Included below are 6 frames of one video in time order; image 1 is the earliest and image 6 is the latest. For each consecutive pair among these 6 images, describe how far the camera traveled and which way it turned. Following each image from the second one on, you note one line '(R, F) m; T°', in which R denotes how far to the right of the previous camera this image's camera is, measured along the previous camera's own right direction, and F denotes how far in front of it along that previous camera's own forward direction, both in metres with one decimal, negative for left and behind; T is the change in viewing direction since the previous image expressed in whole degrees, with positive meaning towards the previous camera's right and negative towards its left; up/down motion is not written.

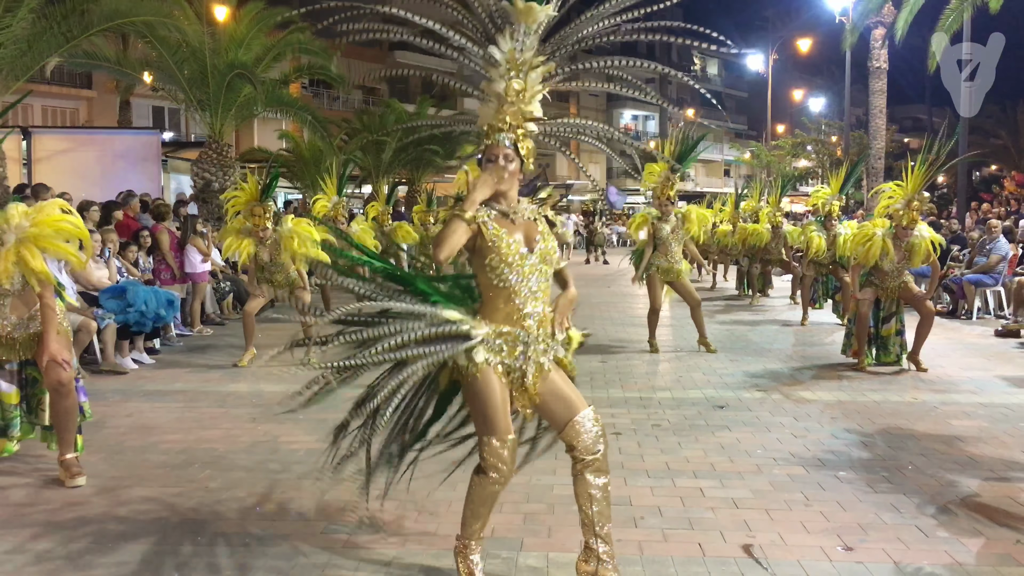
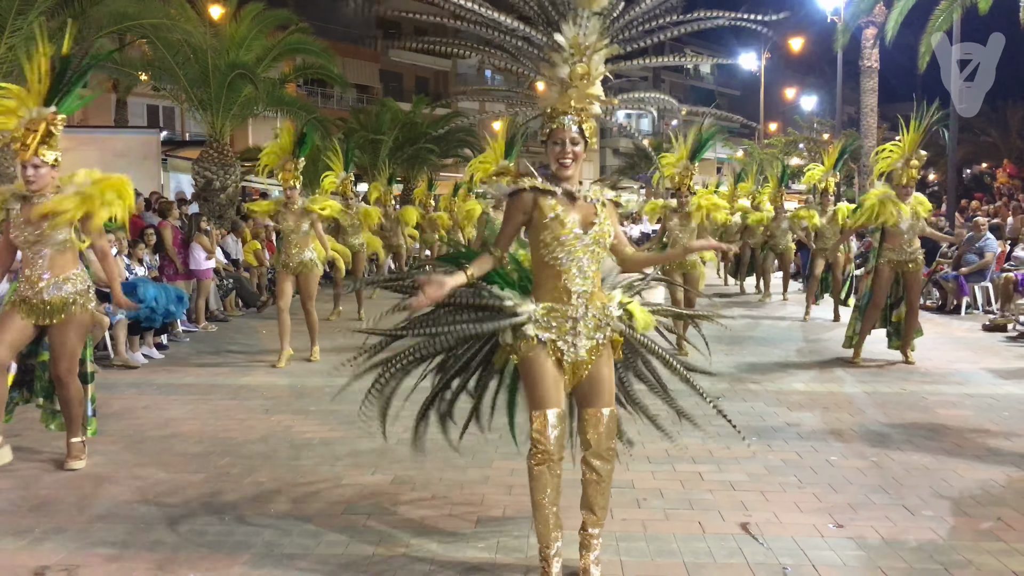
(-0.1, -0.2) m; 0°
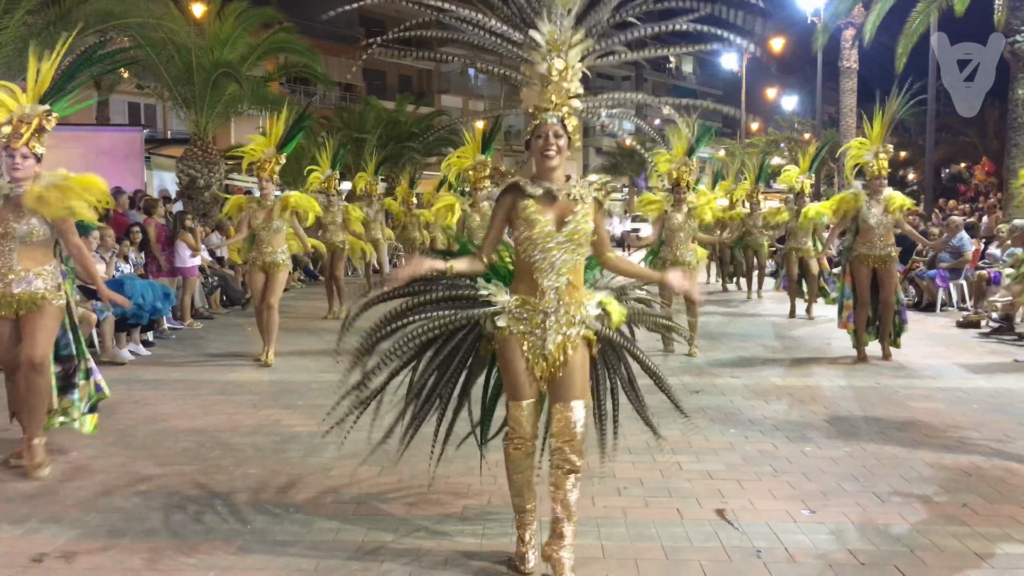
(0.0, -0.1) m; +1°
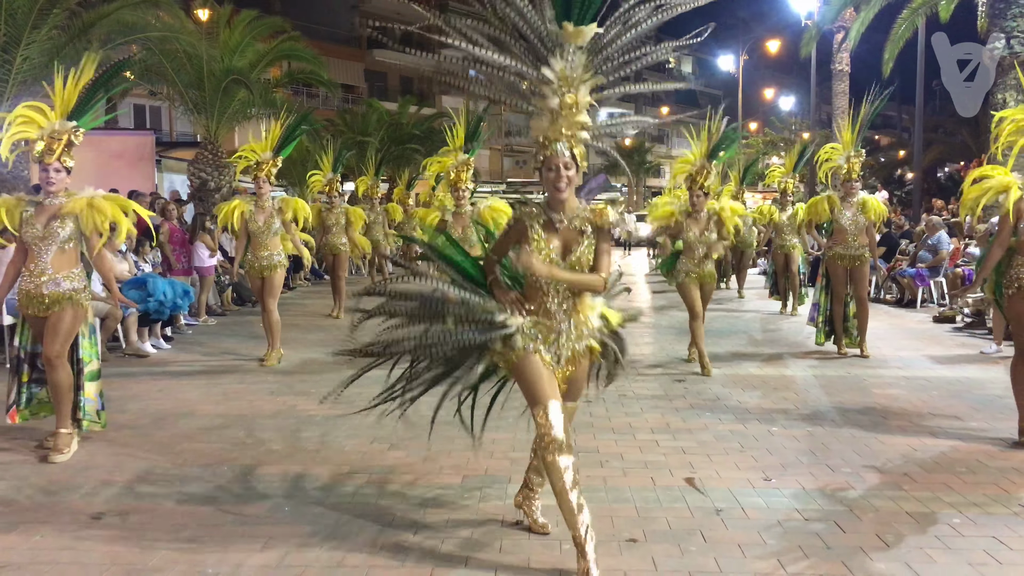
(0.0, -0.5) m; 0°
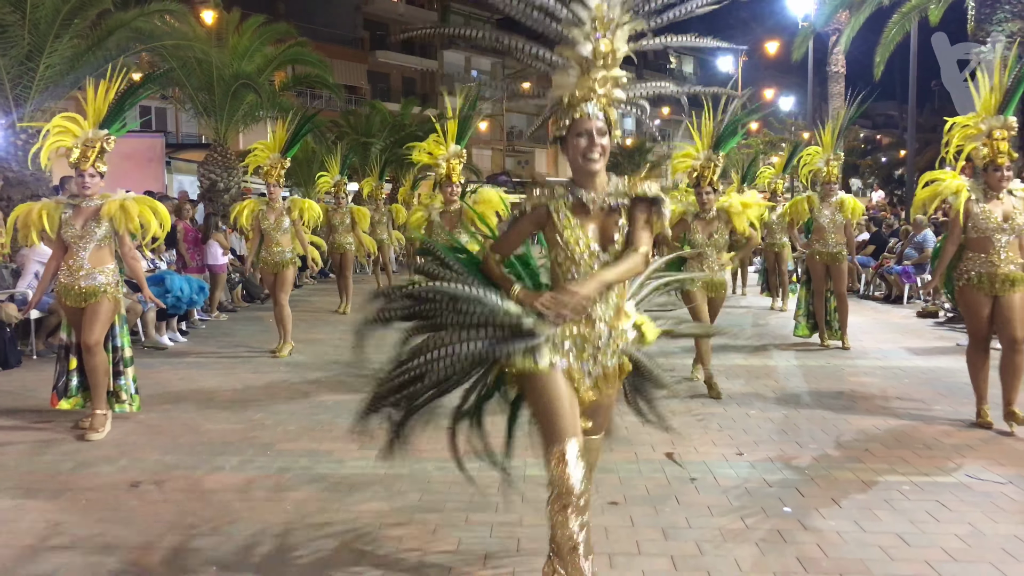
(0.0, -0.4) m; 0°
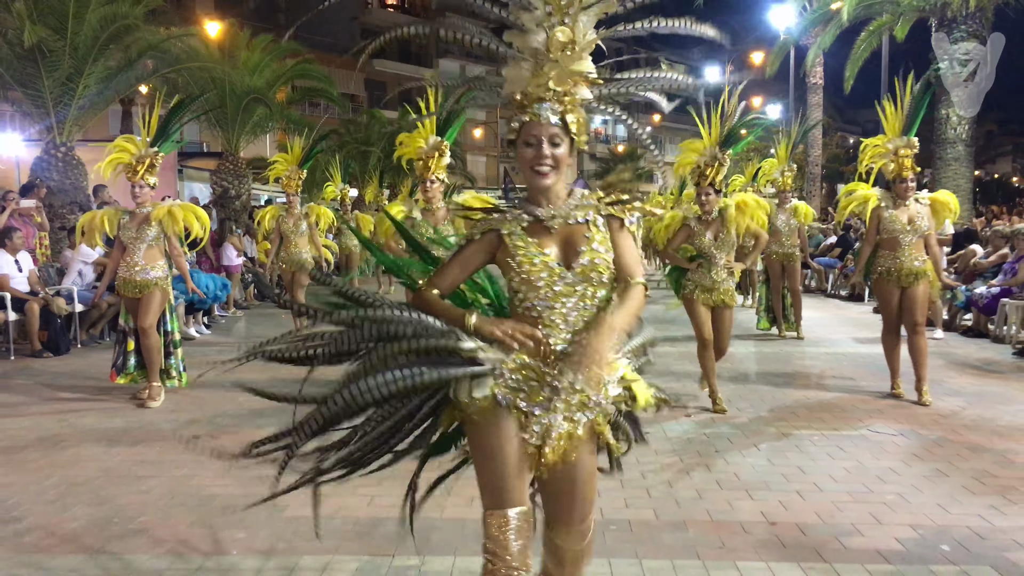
(0.0, -1.0) m; 0°
